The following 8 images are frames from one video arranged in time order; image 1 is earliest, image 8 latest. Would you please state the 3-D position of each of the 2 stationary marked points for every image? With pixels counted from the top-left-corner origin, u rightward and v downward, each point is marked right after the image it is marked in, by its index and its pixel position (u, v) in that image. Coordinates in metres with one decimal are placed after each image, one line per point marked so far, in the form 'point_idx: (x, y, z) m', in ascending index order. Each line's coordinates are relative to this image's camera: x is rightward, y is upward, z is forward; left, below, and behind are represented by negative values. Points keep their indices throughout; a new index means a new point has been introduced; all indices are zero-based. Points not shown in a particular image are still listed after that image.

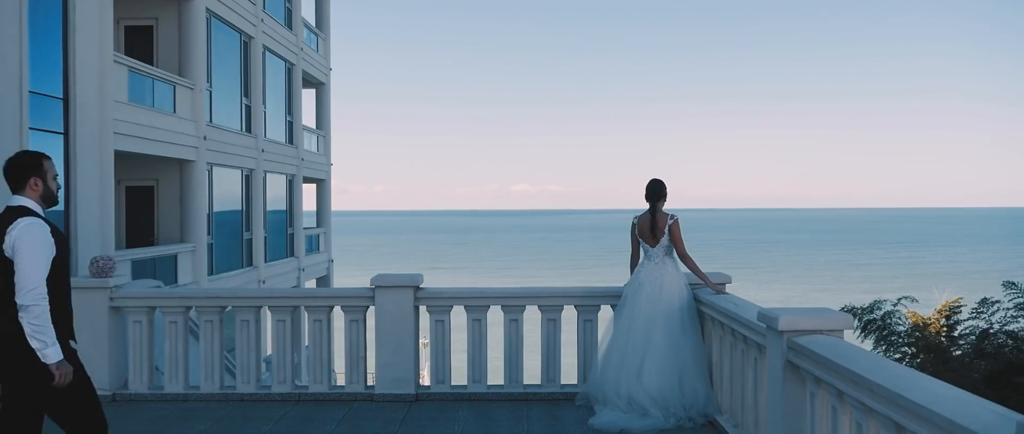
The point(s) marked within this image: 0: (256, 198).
0: (-5.4, +0.4, +16.4) m
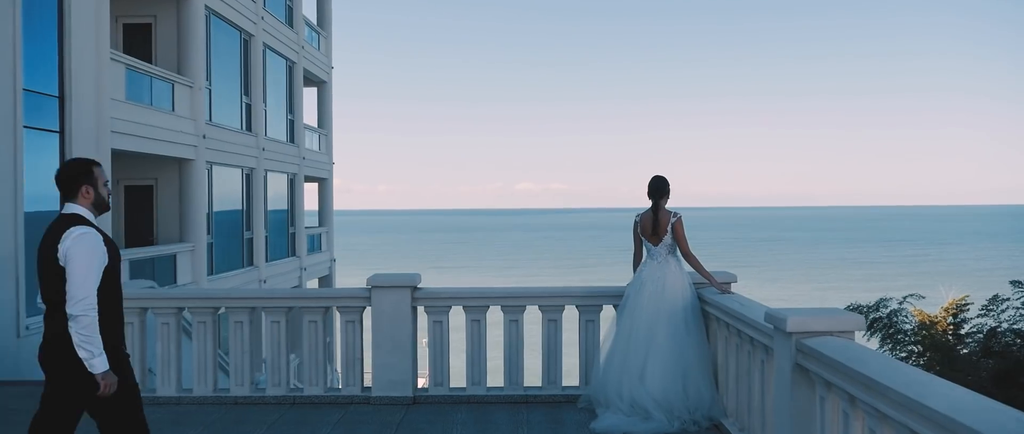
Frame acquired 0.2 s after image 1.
0: (-5.4, +0.4, +16.3) m
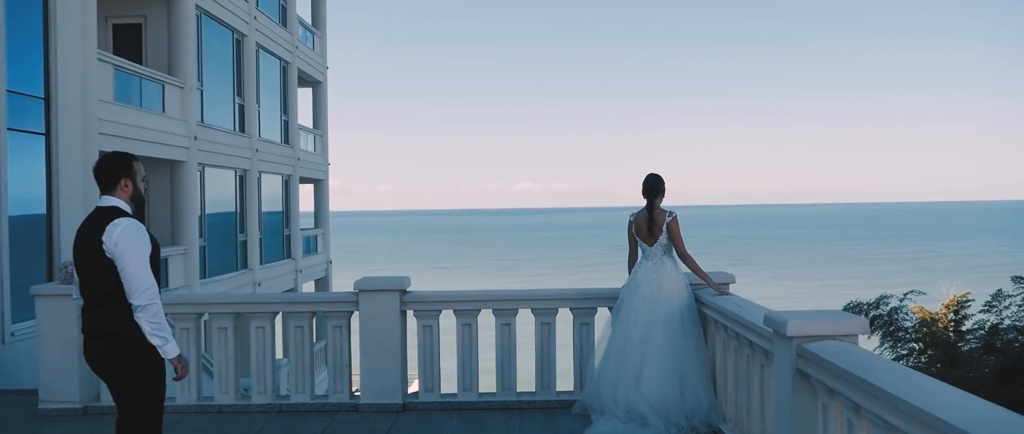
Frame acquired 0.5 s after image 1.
0: (-5.4, +0.4, +16.2) m
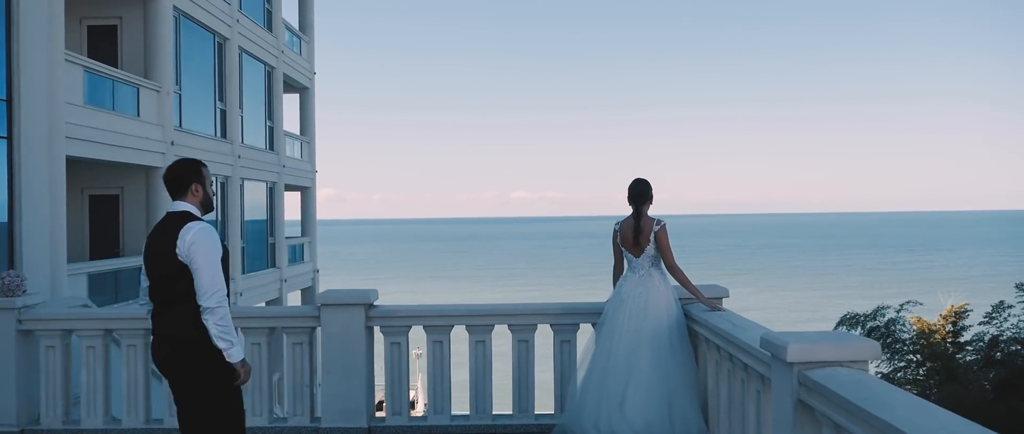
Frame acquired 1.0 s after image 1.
0: (-5.7, +0.2, +15.7) m
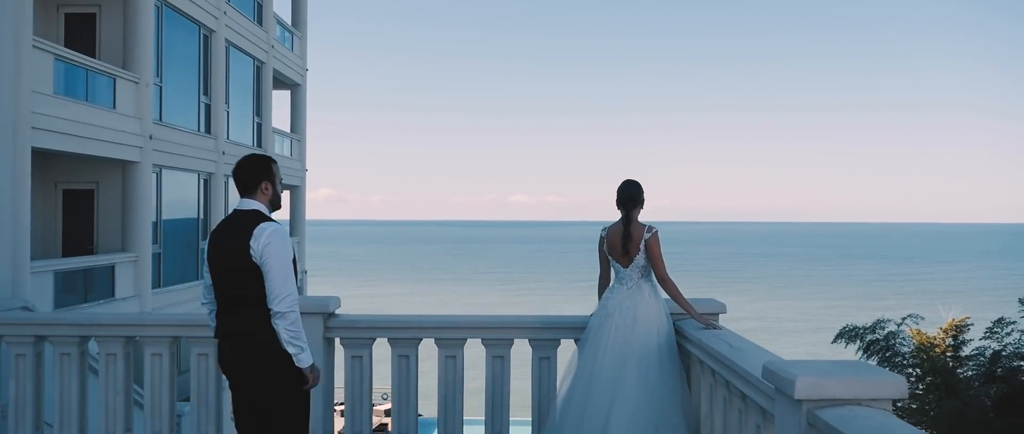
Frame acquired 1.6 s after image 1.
0: (-5.8, +0.3, +15.2) m
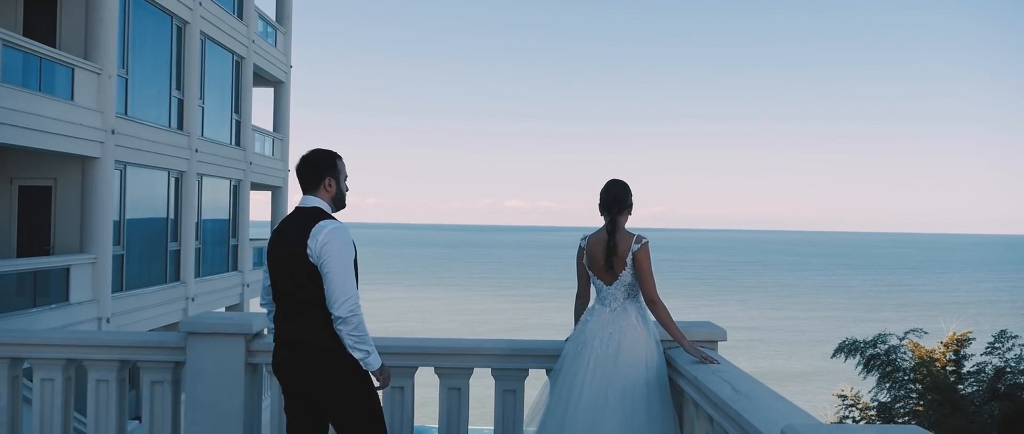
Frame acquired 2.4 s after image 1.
0: (-6.1, +0.3, +14.5) m
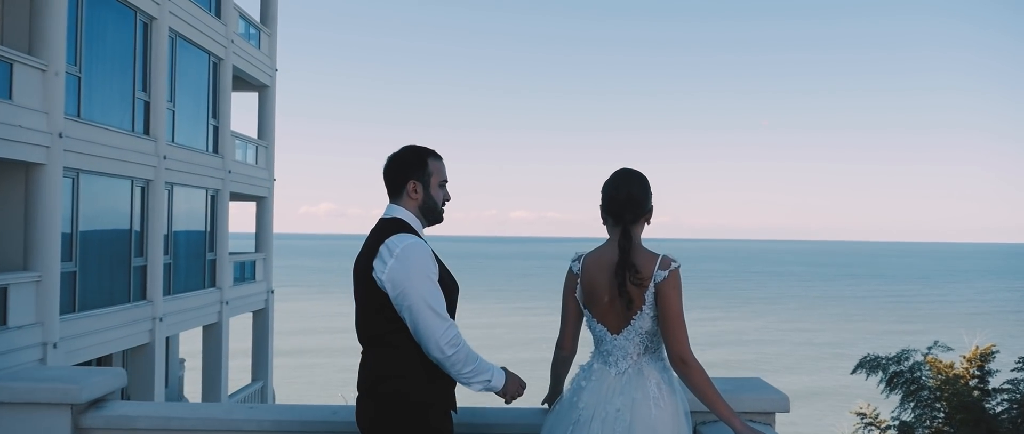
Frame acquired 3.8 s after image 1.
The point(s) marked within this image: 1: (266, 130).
0: (-6.1, 0.0, +13.3) m
1: (-6.1, +2.2, +19.2) m
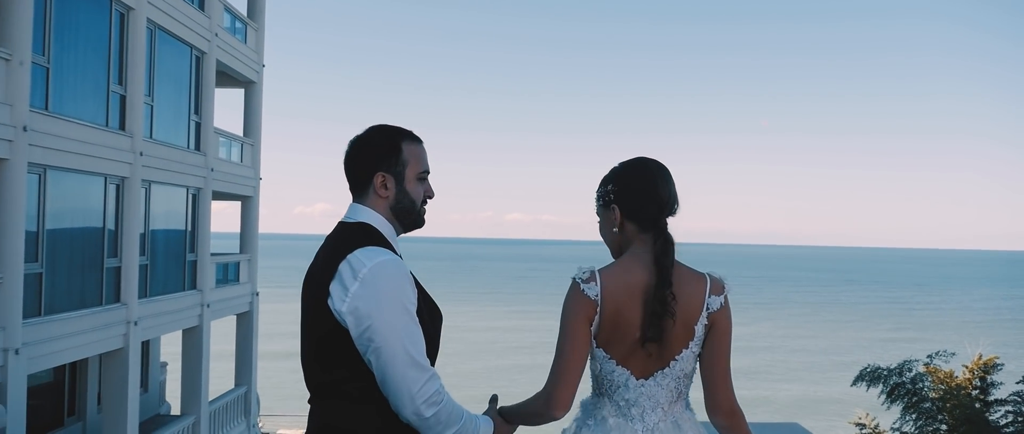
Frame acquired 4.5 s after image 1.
0: (-6.3, 0.0, +12.7) m
1: (-6.3, +2.2, +18.7) m
